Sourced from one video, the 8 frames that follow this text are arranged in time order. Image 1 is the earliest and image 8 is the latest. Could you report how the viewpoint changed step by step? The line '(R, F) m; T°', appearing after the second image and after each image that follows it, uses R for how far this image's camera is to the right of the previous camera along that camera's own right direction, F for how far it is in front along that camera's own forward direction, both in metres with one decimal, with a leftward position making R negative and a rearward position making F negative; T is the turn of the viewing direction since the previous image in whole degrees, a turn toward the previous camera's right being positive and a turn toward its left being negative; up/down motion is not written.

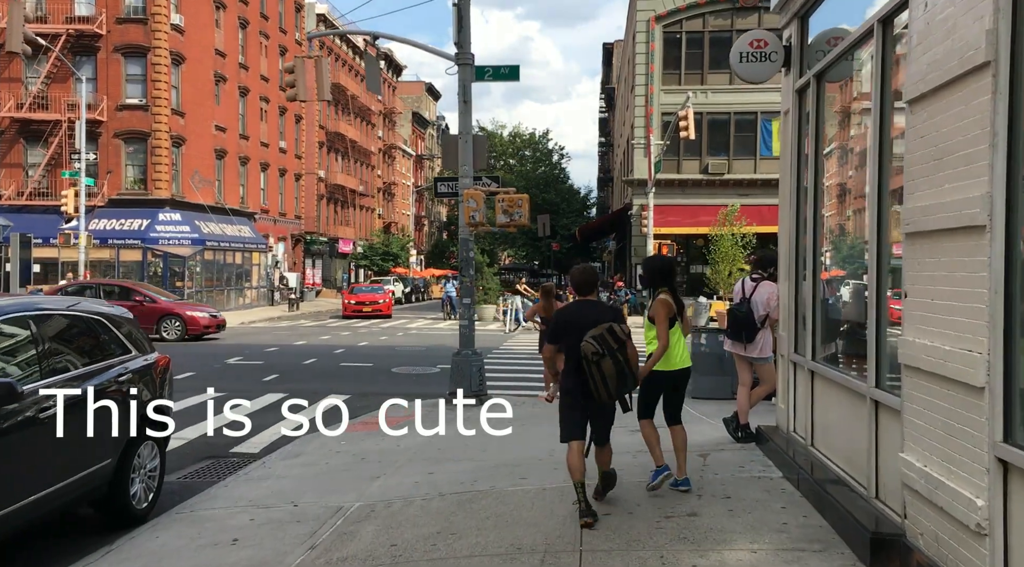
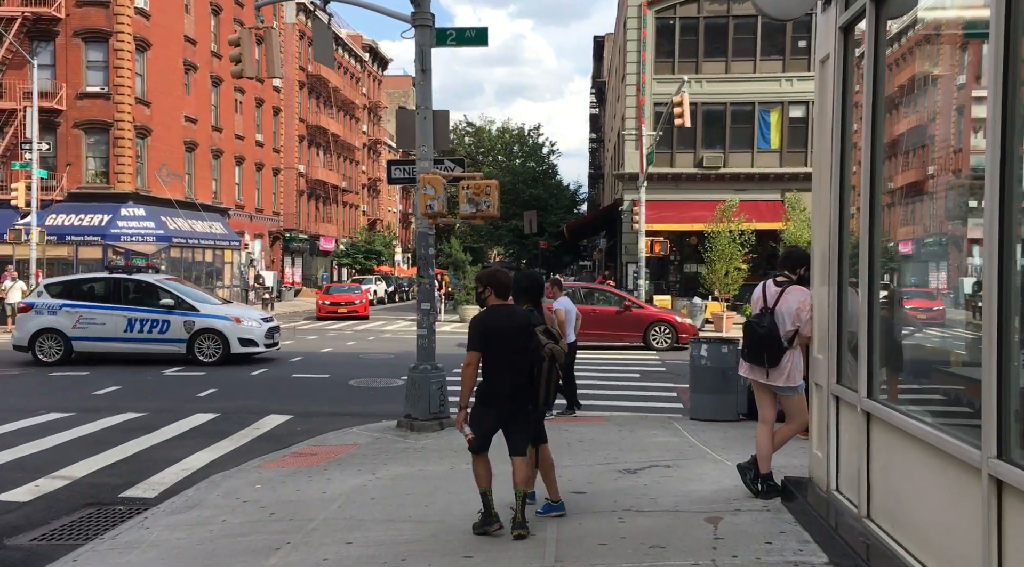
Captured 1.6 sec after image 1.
(+0.3, +1.9) m; 0°
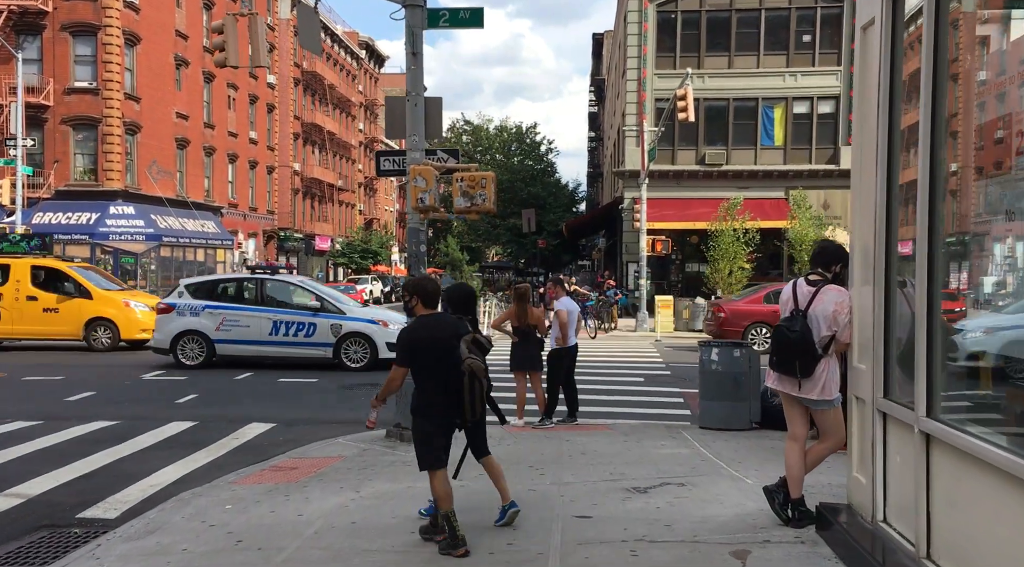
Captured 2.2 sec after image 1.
(0.0, +0.7) m; 0°
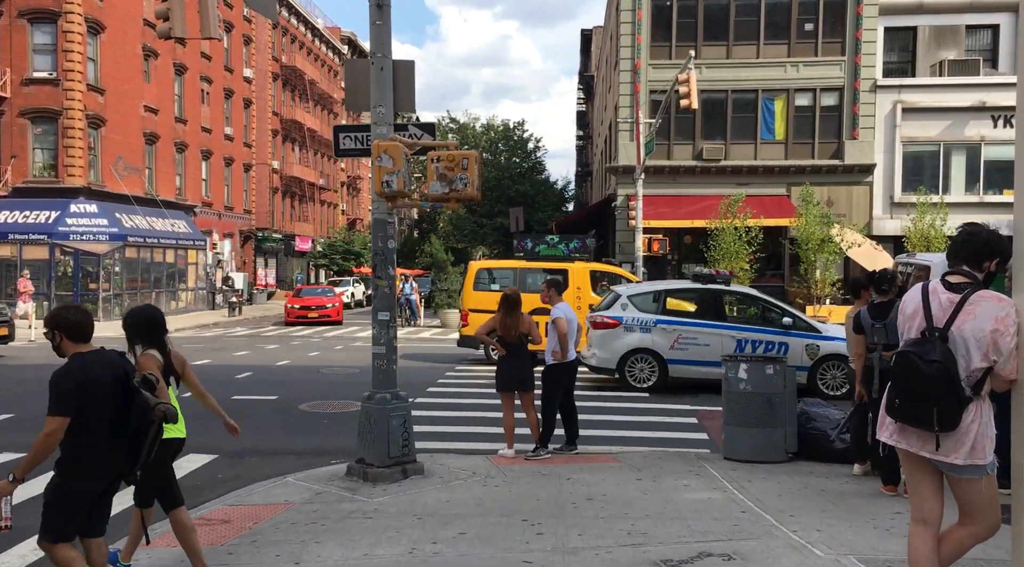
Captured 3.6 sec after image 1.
(0.0, +1.8) m; +1°
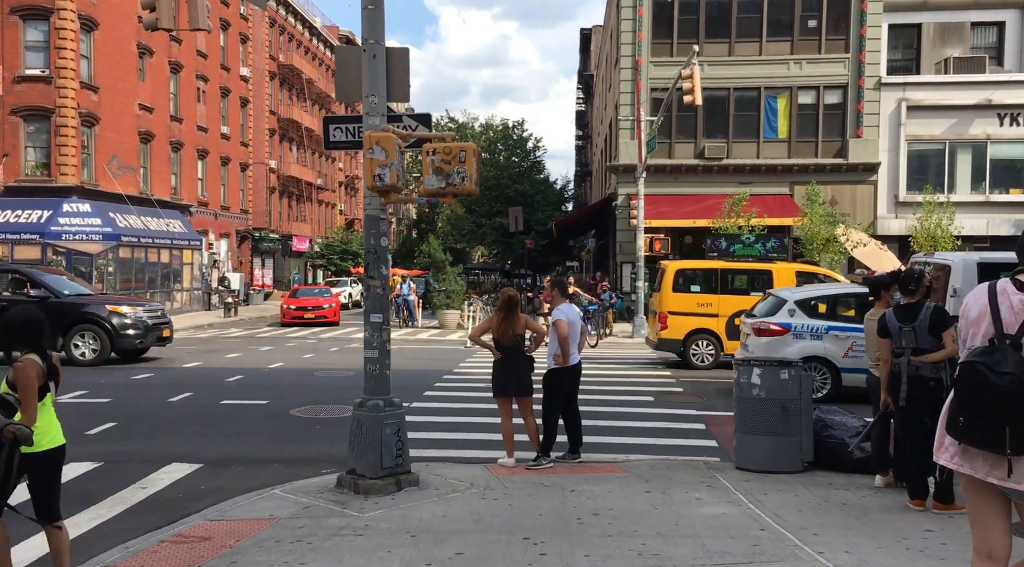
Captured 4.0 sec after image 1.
(0.0, +0.5) m; 0°
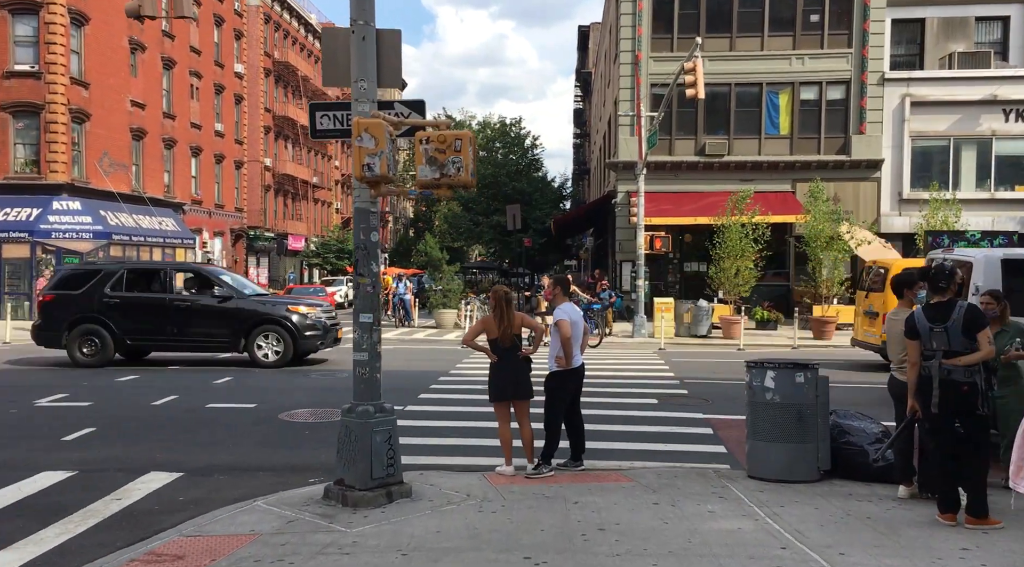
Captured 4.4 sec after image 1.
(0.0, +0.5) m; 0°
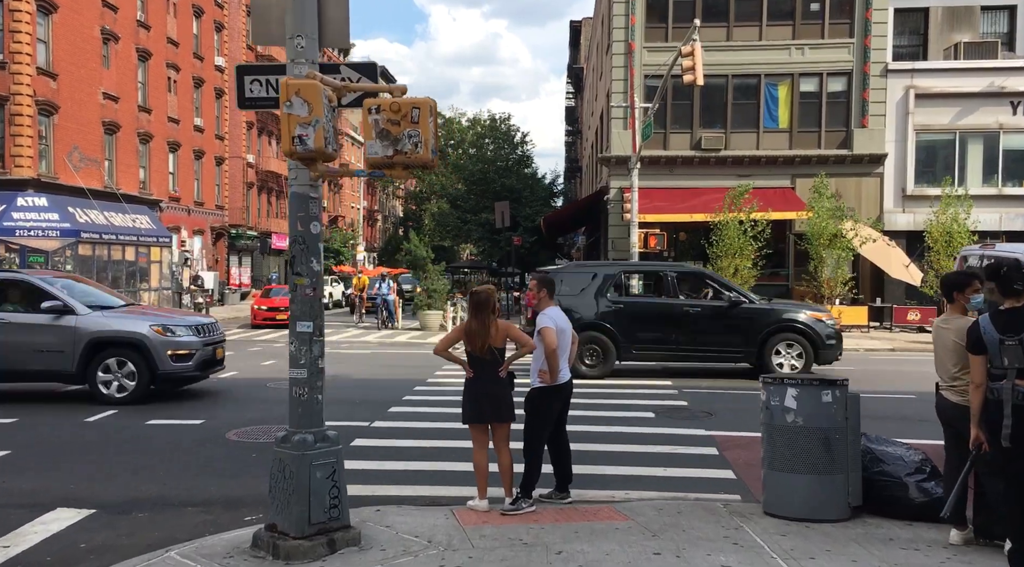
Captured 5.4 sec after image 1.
(+0.1, +1.3) m; 0°
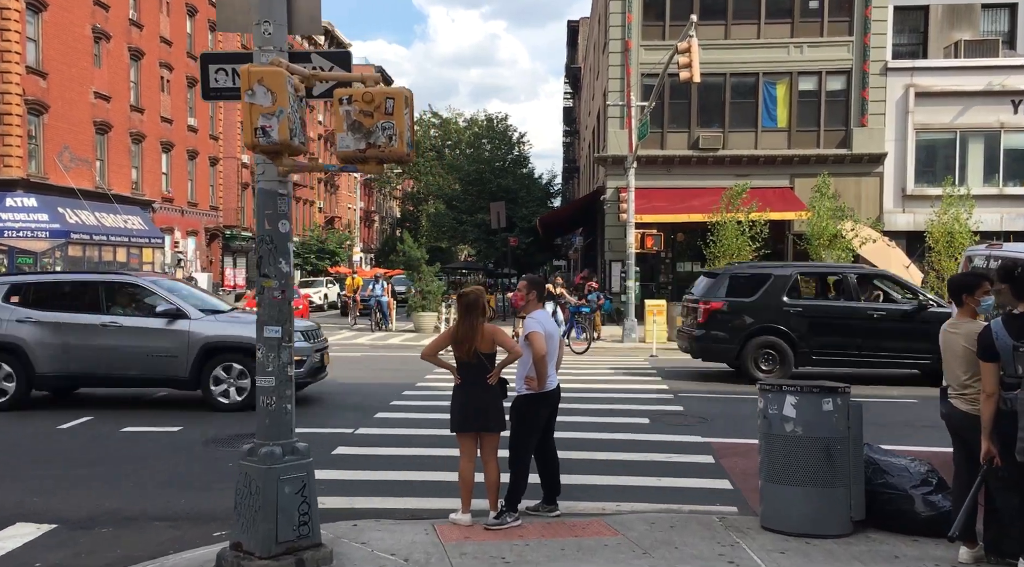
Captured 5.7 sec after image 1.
(+0.1, +0.4) m; 0°
